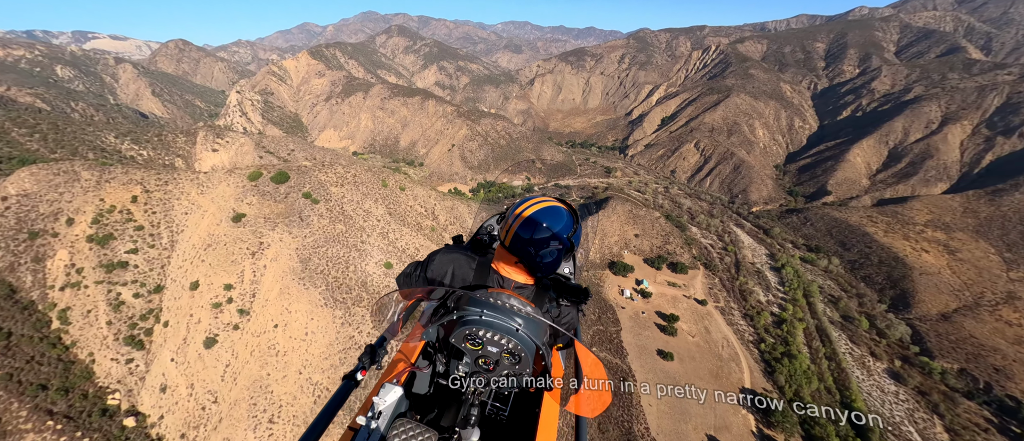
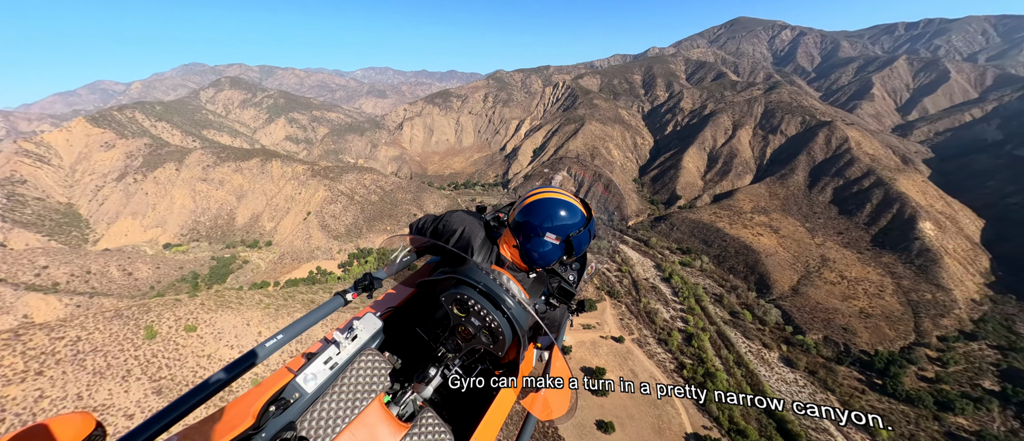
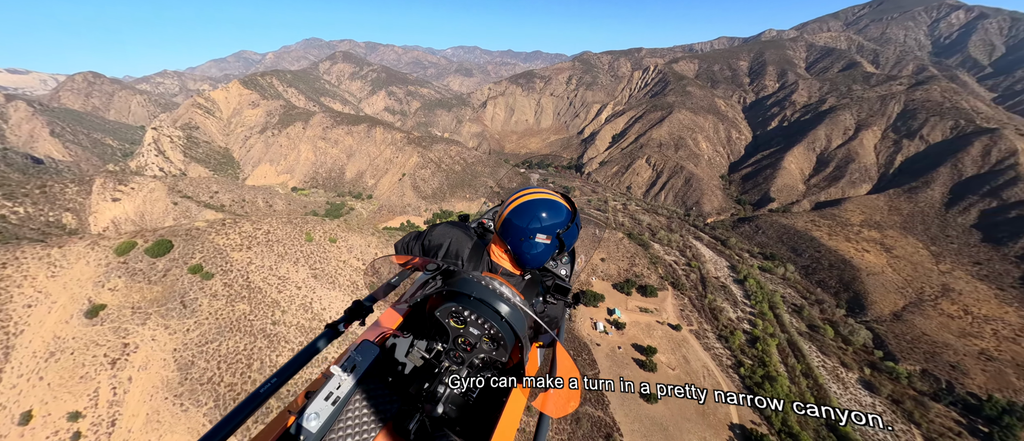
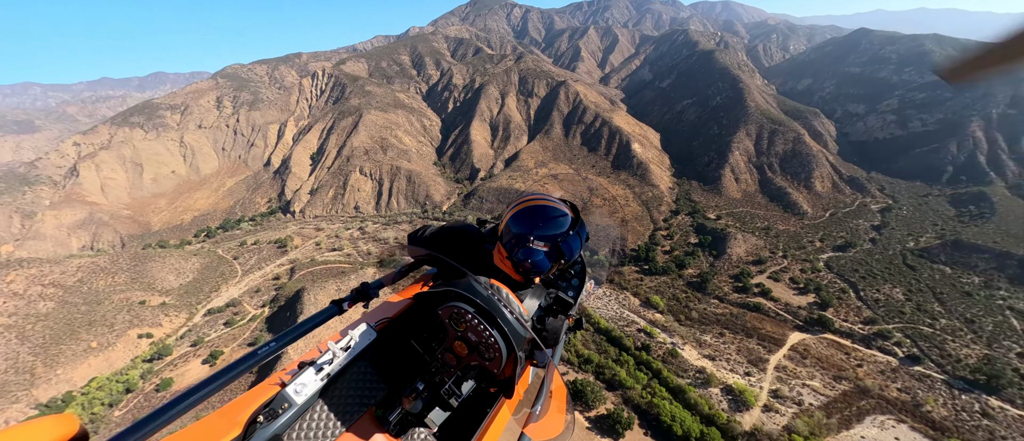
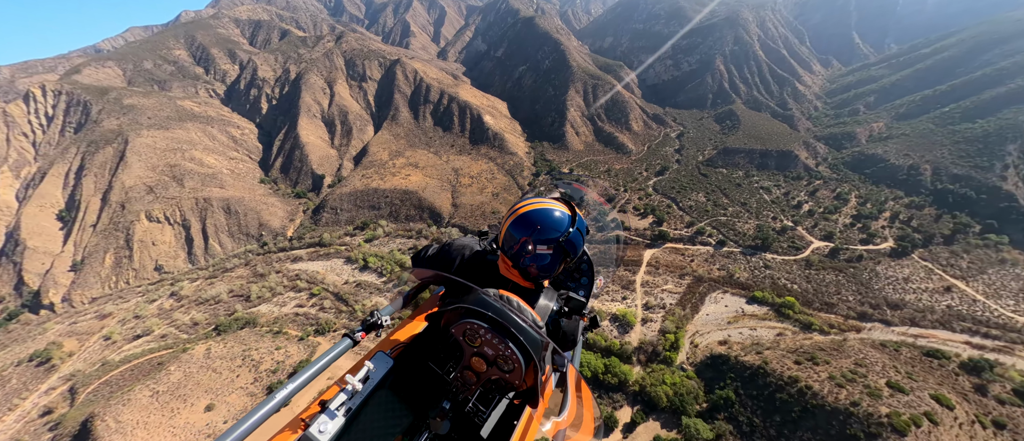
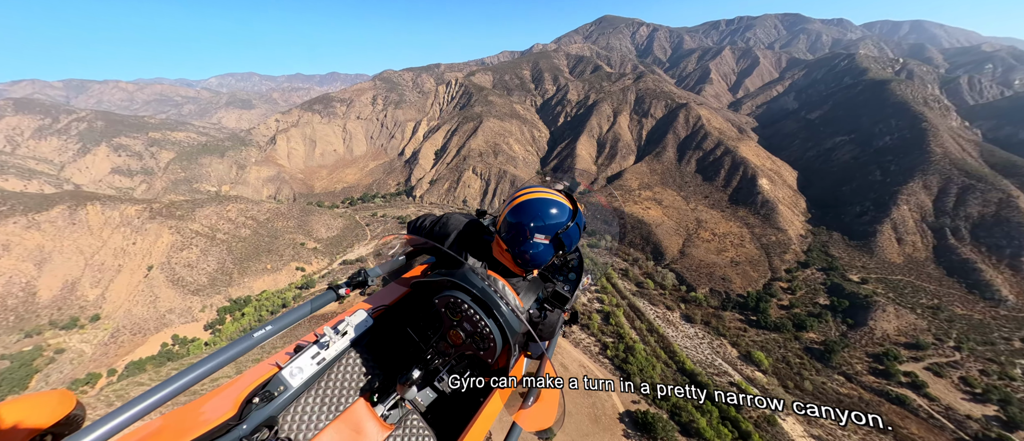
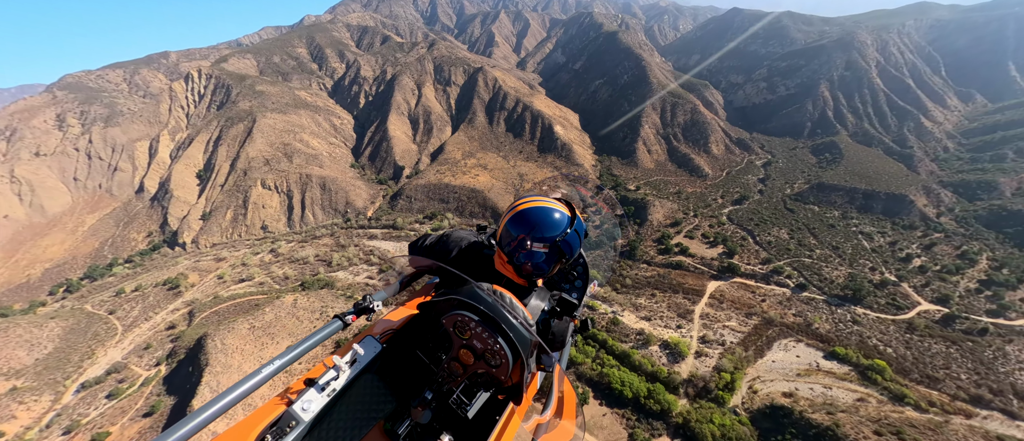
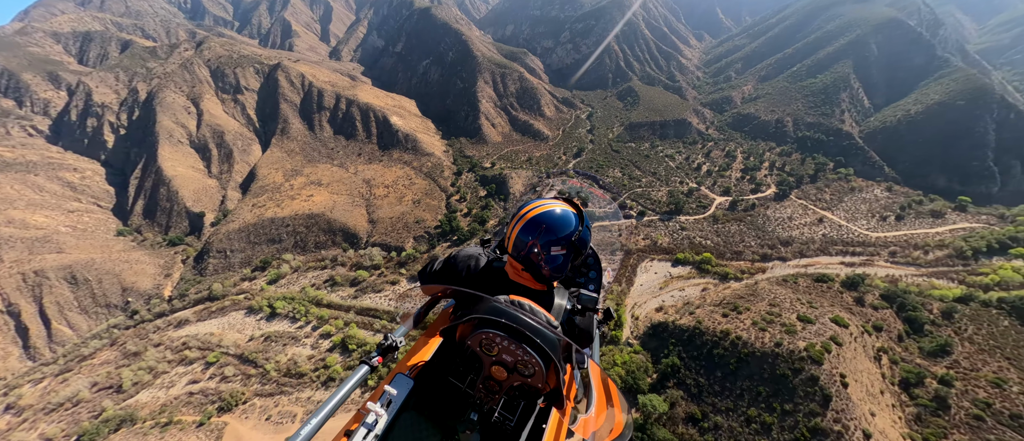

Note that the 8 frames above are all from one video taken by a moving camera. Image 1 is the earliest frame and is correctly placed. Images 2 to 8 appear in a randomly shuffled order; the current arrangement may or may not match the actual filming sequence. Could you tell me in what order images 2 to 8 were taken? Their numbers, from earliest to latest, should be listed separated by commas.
3, 2, 6, 4, 7, 5, 8
